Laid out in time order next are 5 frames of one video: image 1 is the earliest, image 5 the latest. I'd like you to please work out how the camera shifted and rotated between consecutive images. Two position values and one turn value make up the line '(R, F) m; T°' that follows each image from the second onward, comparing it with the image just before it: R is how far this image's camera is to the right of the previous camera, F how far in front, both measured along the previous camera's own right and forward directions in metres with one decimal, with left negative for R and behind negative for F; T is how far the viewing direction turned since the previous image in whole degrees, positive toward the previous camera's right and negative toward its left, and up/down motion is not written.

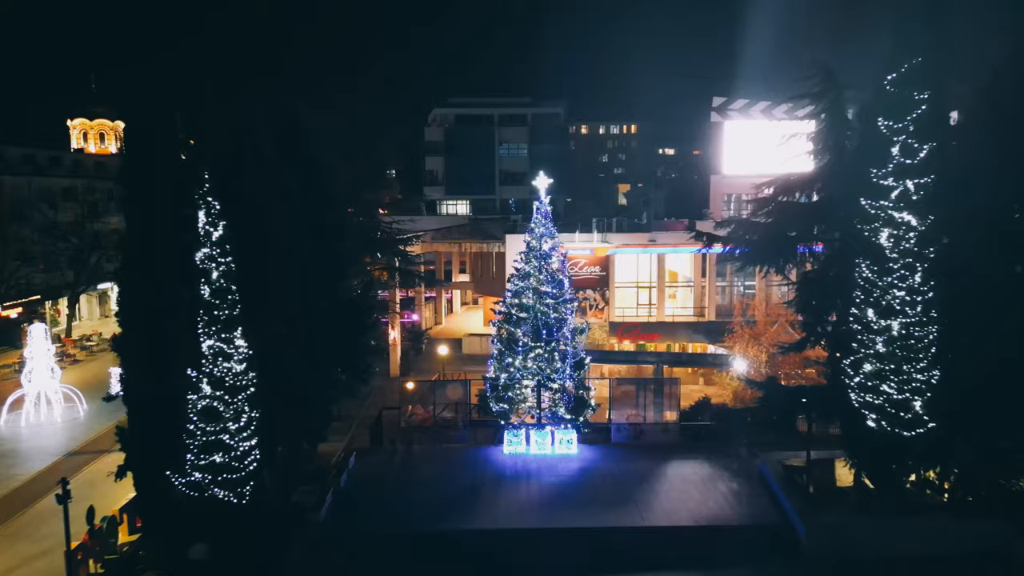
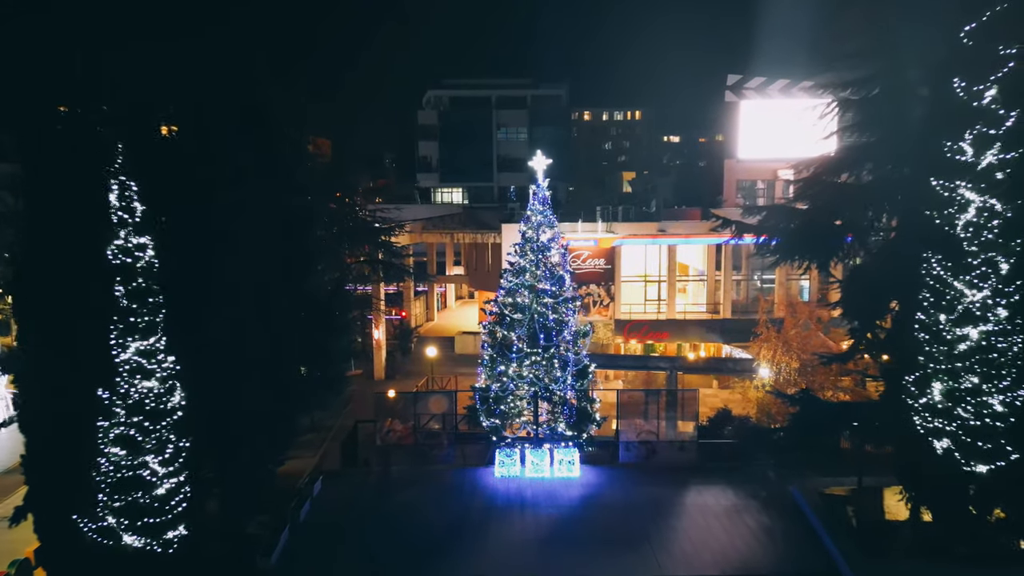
(+0.2, +2.2) m; 0°
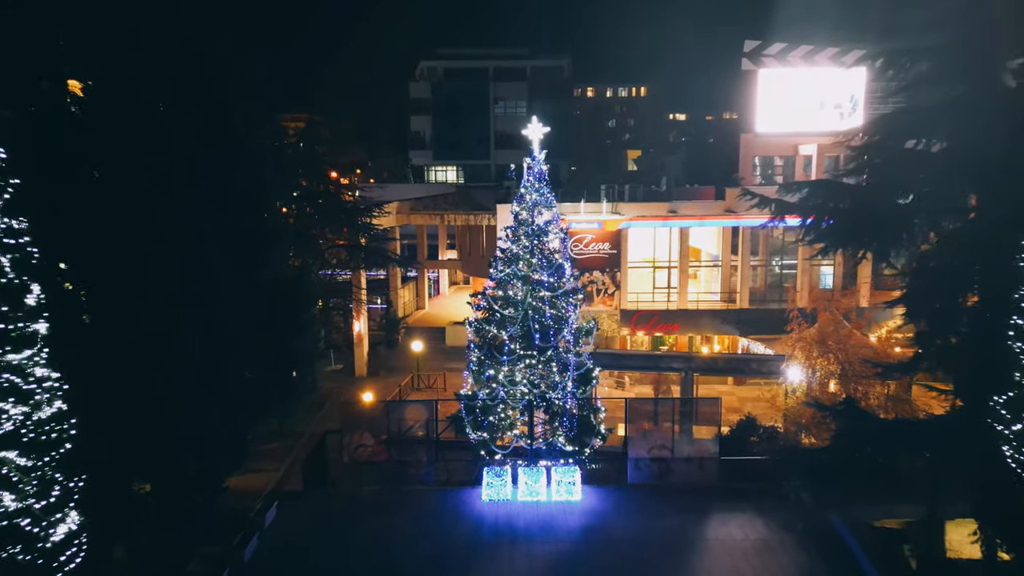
(+0.2, +2.1) m; 0°
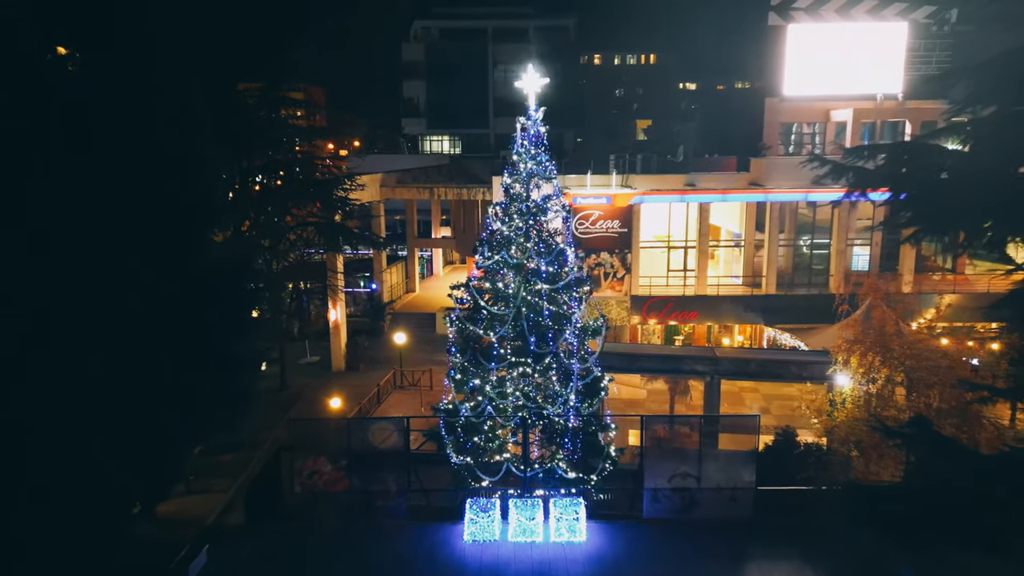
(+0.2, +2.4) m; 0°
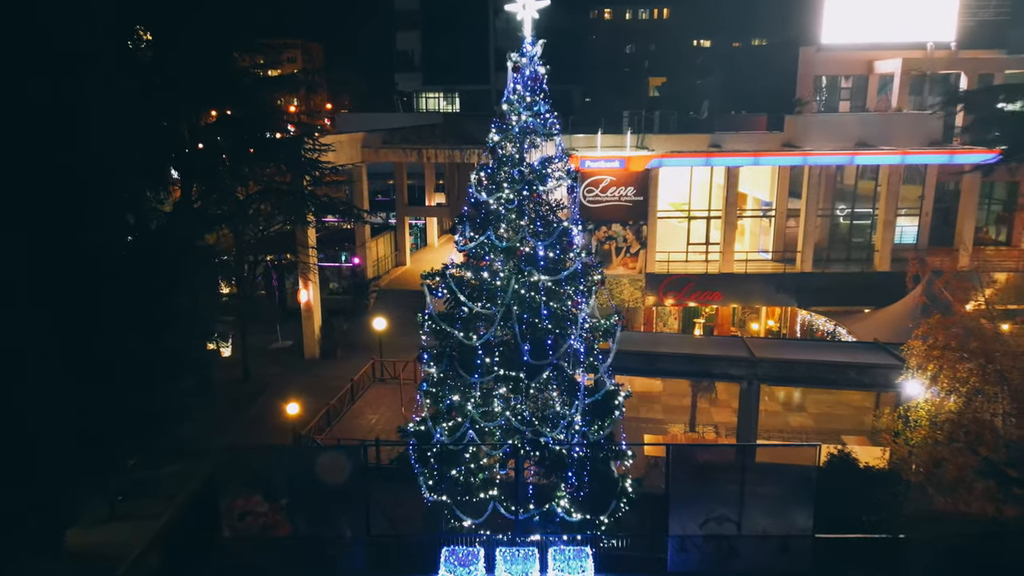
(+0.2, +2.3) m; -1°
